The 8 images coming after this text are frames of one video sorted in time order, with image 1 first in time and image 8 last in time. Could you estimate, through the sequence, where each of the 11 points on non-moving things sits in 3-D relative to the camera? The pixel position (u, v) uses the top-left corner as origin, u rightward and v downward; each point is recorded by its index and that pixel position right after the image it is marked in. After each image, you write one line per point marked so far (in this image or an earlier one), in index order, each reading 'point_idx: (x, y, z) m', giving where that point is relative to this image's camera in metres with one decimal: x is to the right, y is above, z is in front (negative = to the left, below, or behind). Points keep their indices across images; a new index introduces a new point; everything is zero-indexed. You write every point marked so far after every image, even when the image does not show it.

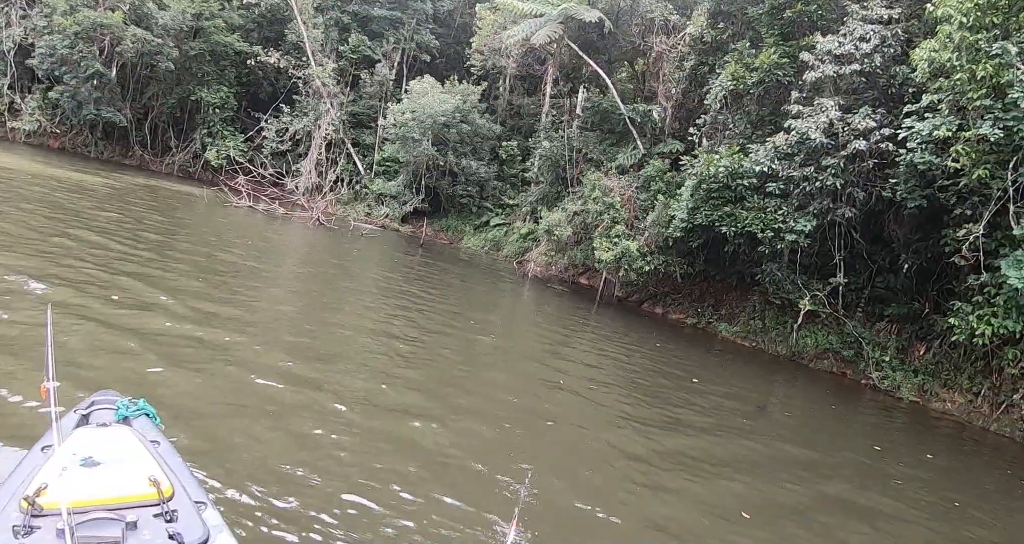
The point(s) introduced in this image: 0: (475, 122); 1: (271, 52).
0: (-0.9, +3.5, +16.4) m
1: (-6.2, +5.7, +17.8) m
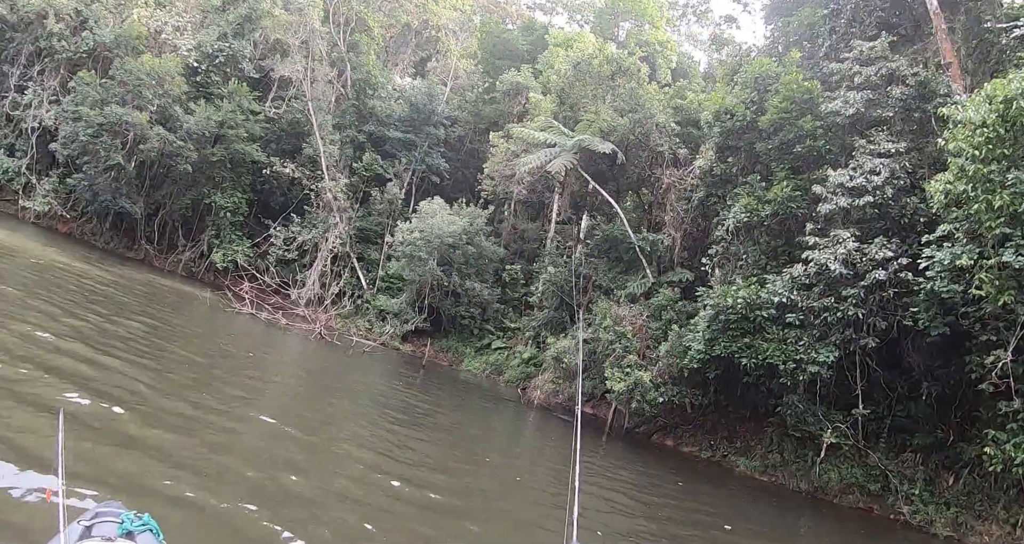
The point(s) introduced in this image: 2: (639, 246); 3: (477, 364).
0: (-0.7, +0.6, +16.5) m
1: (-6.0, +2.7, +18.2) m
2: (+2.6, +0.6, +14.1) m
3: (-0.8, -2.2, +16.2) m
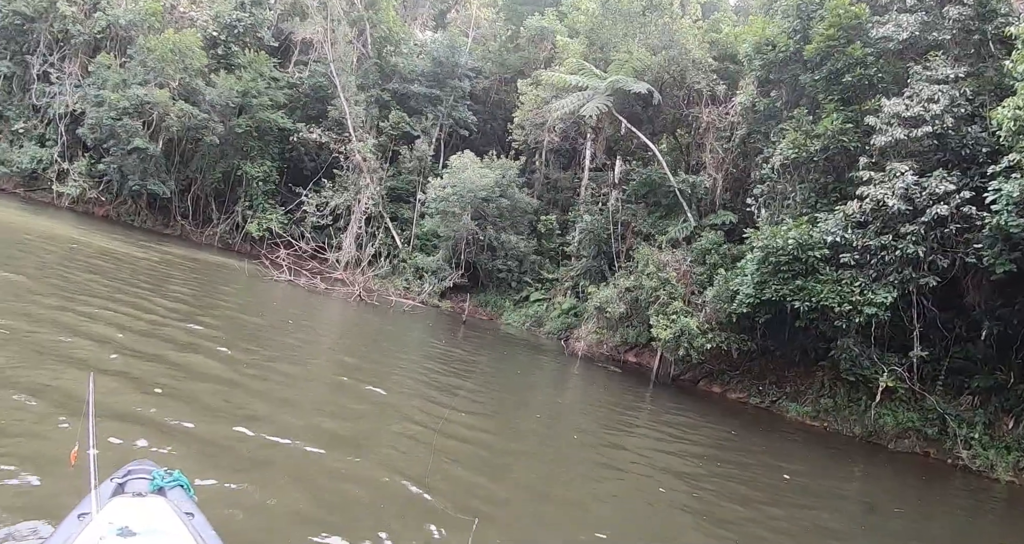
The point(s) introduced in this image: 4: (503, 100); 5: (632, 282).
0: (+0.1, +1.8, +16.2) m
1: (-5.2, +3.7, +18.0) m
2: (+3.3, +1.6, +13.6) m
3: (+0.1, -1.1, +16.1) m
4: (-0.4, +5.0, +19.9) m
5: (+2.3, -0.2, +13.2) m
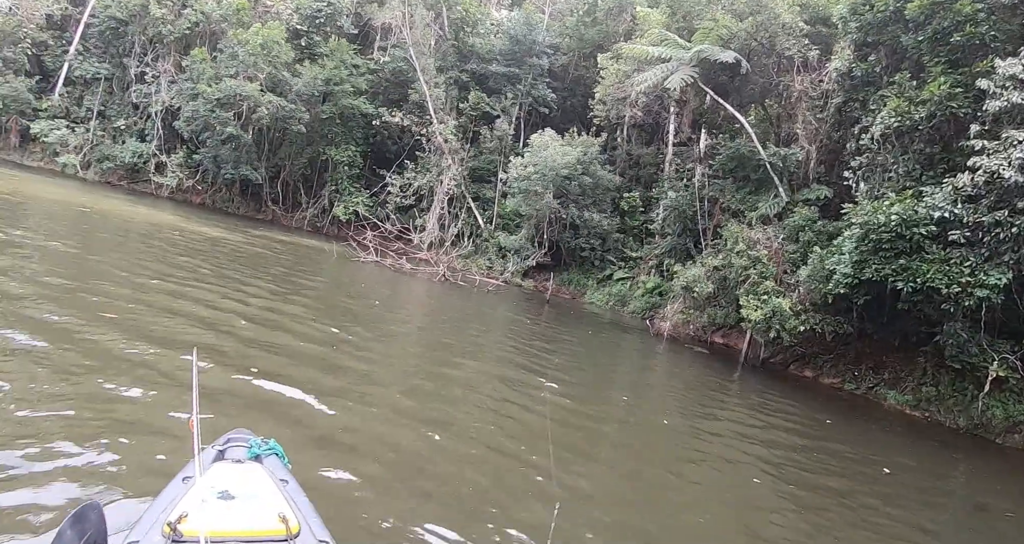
0: (+2.0, +2.3, +15.9) m
1: (-3.0, +4.2, +18.4) m
2: (+4.8, +2.1, +12.9) m
3: (+2.1, -0.6, +16.0) m
4: (+2.0, +5.6, +19.6) m
5: (+3.8, +0.2, +12.7) m
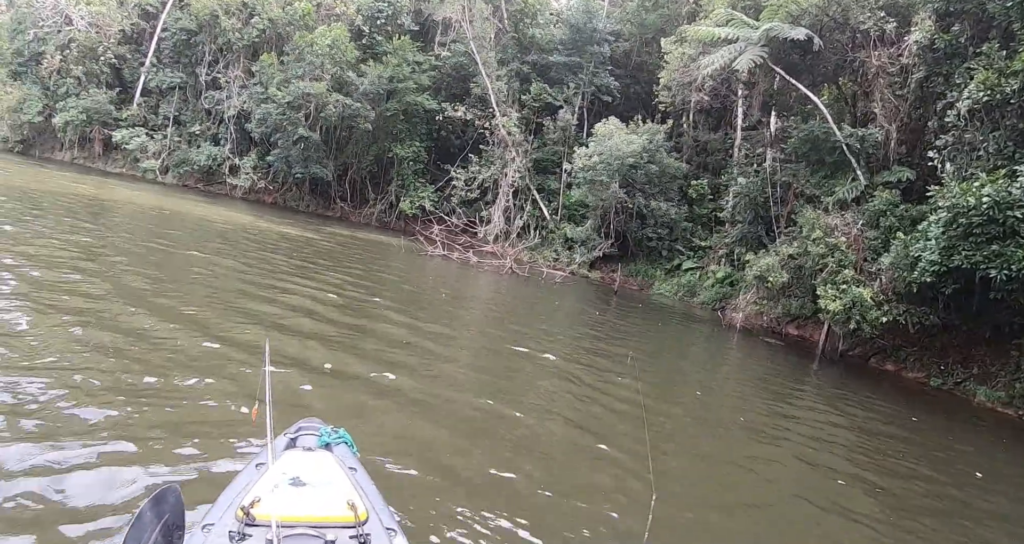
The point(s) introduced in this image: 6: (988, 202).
0: (+3.4, +2.5, +15.6) m
1: (-1.2, +4.5, +18.6) m
2: (+5.9, +2.3, +12.3) m
3: (+3.6, -0.3, +15.6) m
4: (+3.9, +5.9, +19.1) m
5: (+4.9, +0.4, +12.2) m
6: (+5.9, +0.9, +8.8) m
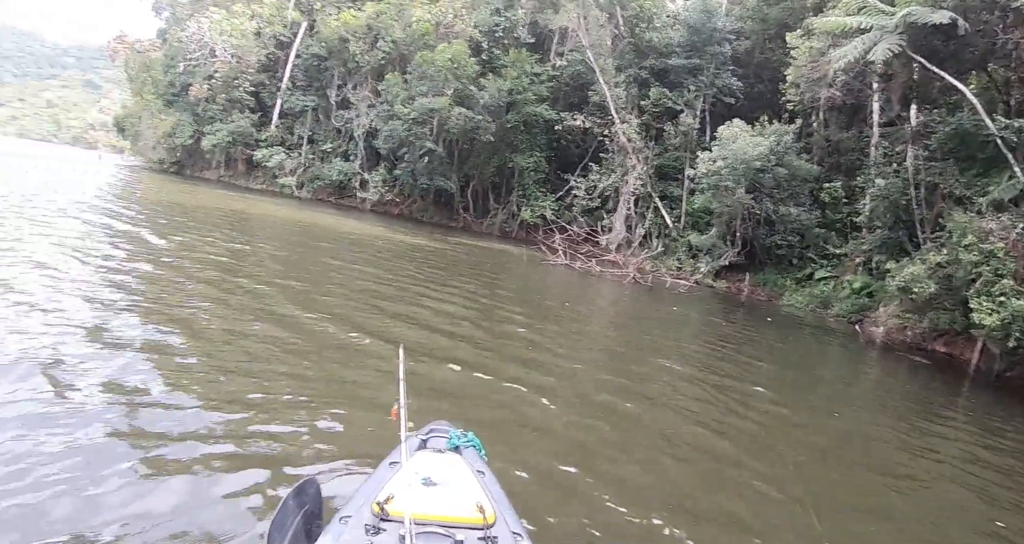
0: (+5.9, +2.3, +14.9) m
1: (+1.8, +4.2, +18.7) m
2: (+7.9, +2.2, +11.3) m
3: (+6.1, -0.5, +14.9) m
4: (+6.9, +5.7, +18.4) m
5: (+6.9, +0.3, +11.3) m
6: (+7.3, +0.8, +7.8) m
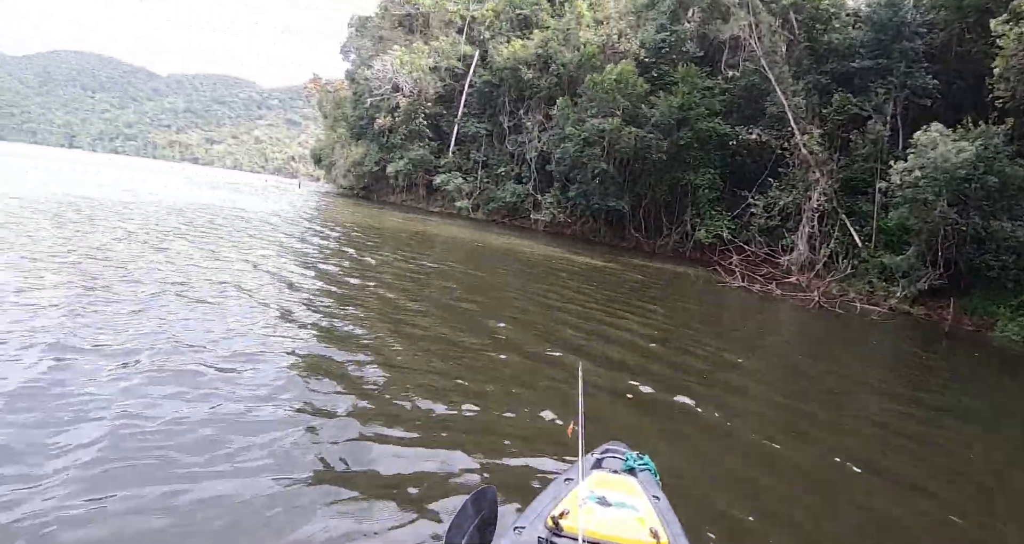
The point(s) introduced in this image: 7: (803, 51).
0: (+9.3, +2.0, +13.4) m
1: (+6.1, +3.8, +18.0) m
2: (+10.4, +1.9, +9.4) m
3: (+9.4, -0.8, +13.3) m
4: (+11.0, +5.3, +16.6) m
5: (+9.4, 0.0, +9.6) m
6: (+9.1, +0.6, +6.1) m
7: (+7.6, +5.8, +18.0) m
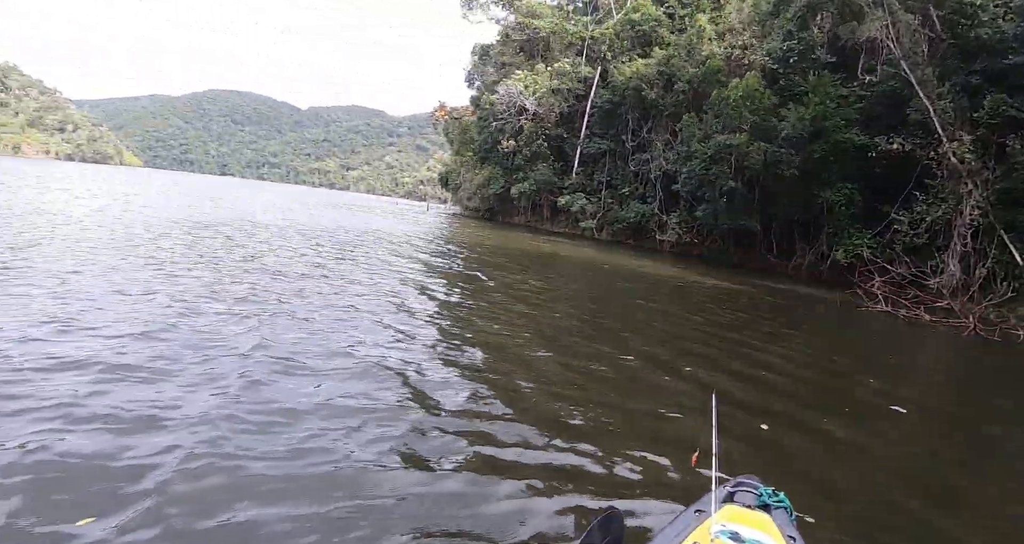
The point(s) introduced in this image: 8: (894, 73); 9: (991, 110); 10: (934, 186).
0: (+11.5, +1.8, +11.8) m
1: (+9.1, +3.6, +16.9) m
2: (+11.9, +1.8, +7.7) m
3: (+11.7, -1.0, +11.7) m
4: (+13.7, +5.2, +14.8) m
5: (+11.0, -0.1, +8.1) m
6: (+10.1, +0.4, +4.7) m
7: (+10.5, +5.6, +16.7) m
8: (+9.4, +5.2, +17.3) m
9: (+10.8, +3.9, +15.8) m
10: (+9.6, +2.4, +16.3) m
